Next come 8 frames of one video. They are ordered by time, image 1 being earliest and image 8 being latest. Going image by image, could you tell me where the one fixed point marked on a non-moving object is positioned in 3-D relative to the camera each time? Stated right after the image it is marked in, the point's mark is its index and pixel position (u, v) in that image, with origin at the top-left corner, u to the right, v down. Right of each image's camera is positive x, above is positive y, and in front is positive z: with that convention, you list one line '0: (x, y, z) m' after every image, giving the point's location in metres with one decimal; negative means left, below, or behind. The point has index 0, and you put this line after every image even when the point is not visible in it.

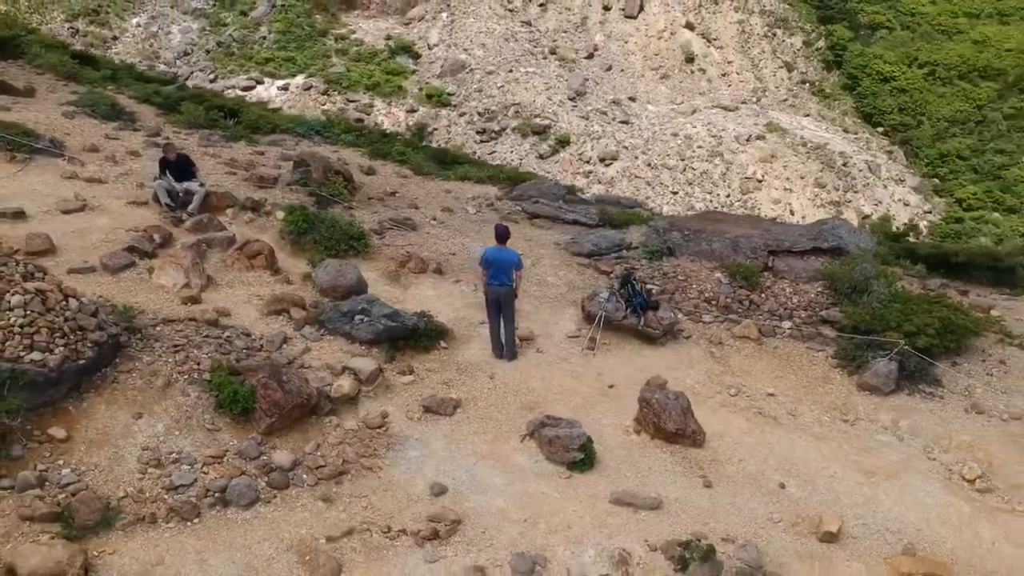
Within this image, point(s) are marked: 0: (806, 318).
0: (+2.9, -0.3, +9.7) m
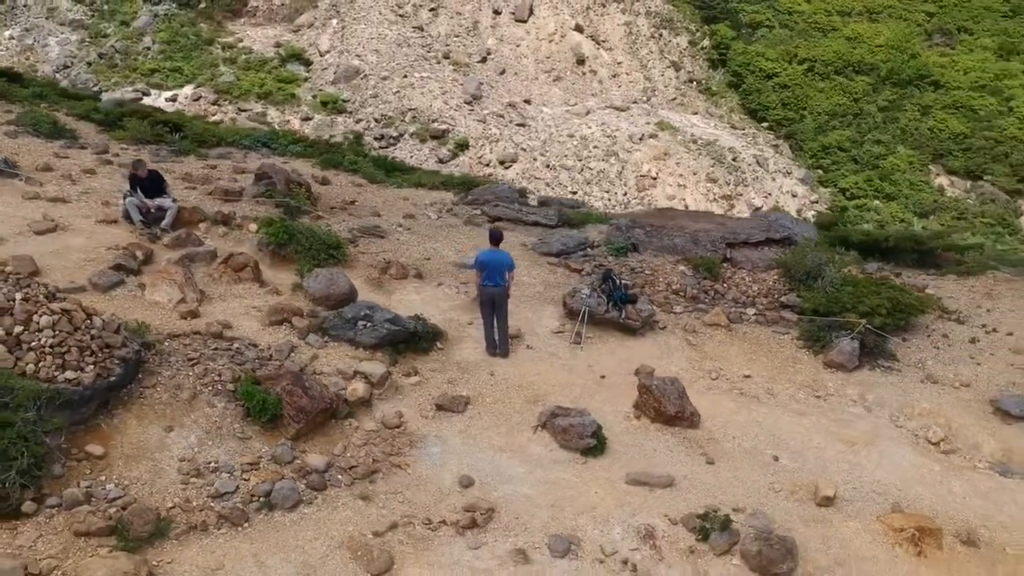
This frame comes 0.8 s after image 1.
0: (+2.7, -0.2, +10.4) m
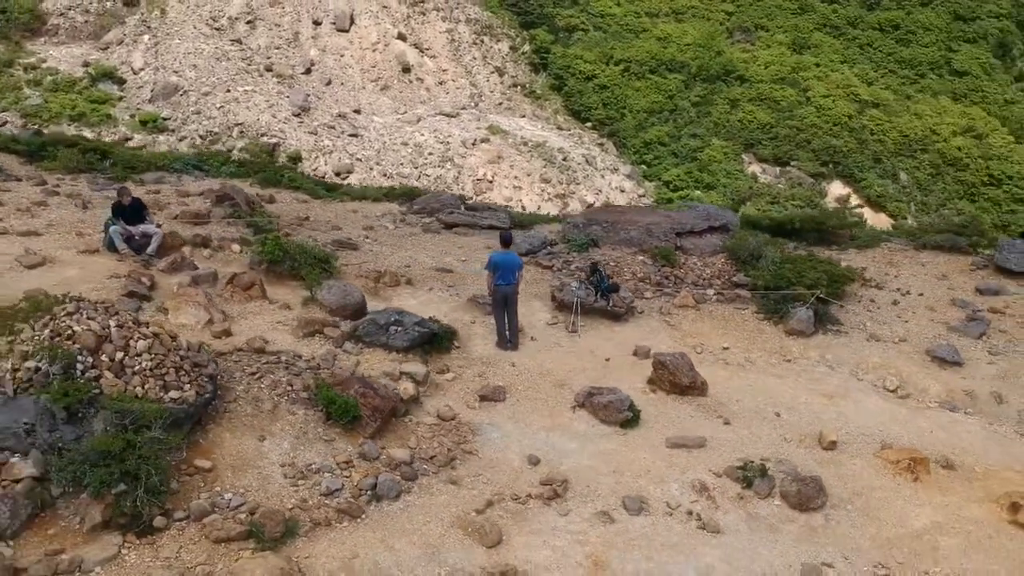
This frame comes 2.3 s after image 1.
0: (+2.5, 0.0, +11.6) m
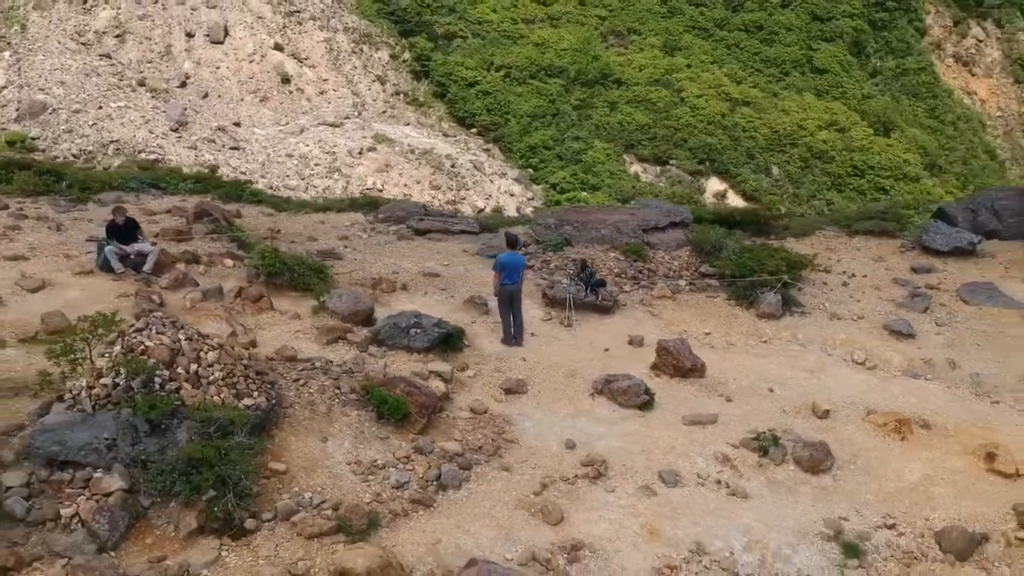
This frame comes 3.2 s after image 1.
0: (+2.3, +0.2, +12.4) m
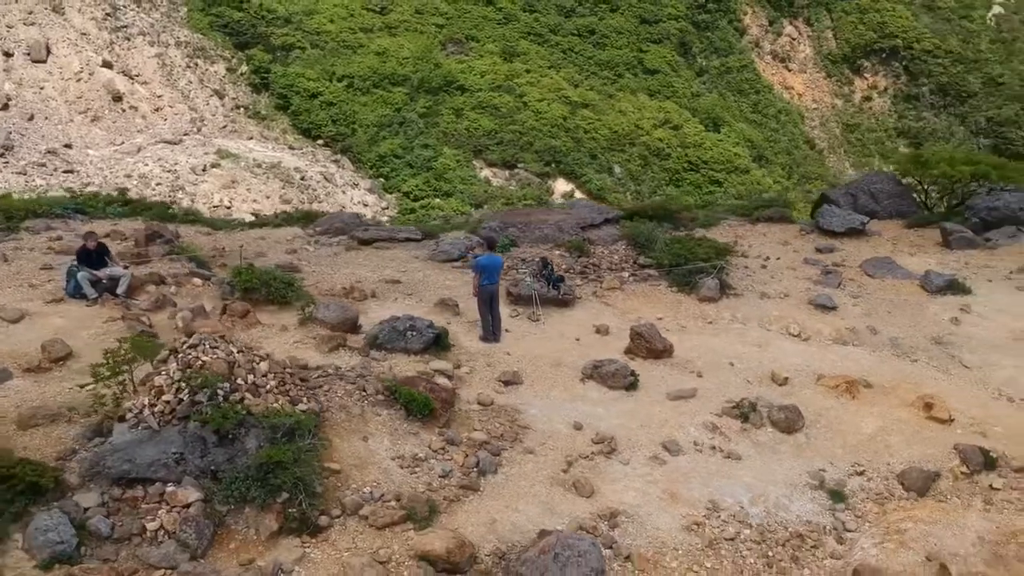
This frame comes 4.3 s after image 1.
0: (+1.6, +0.3, +13.3) m
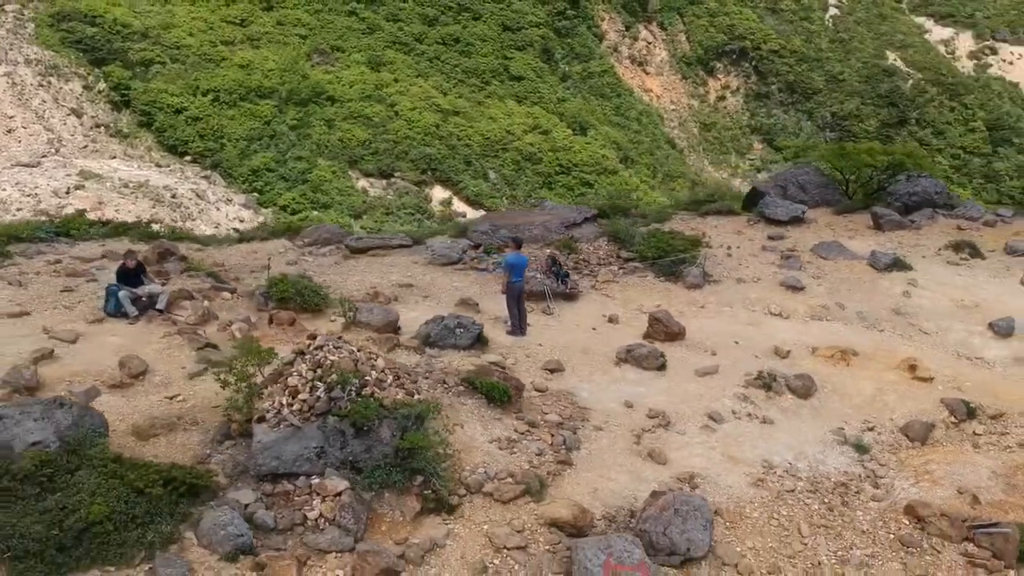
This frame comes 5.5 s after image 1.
0: (+1.6, +0.4, +14.3) m
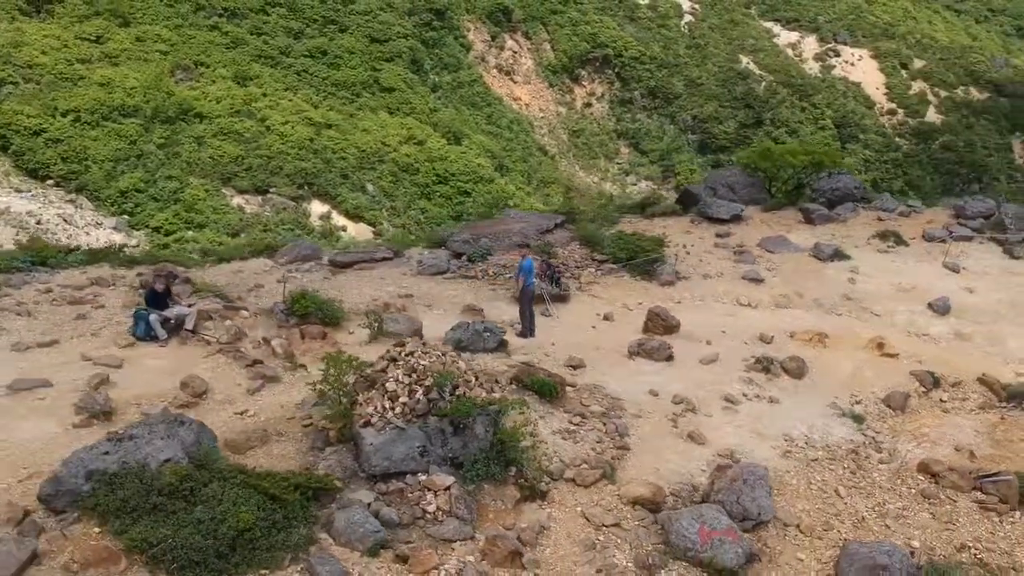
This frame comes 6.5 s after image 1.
0: (+1.3, +0.4, +15.1) m
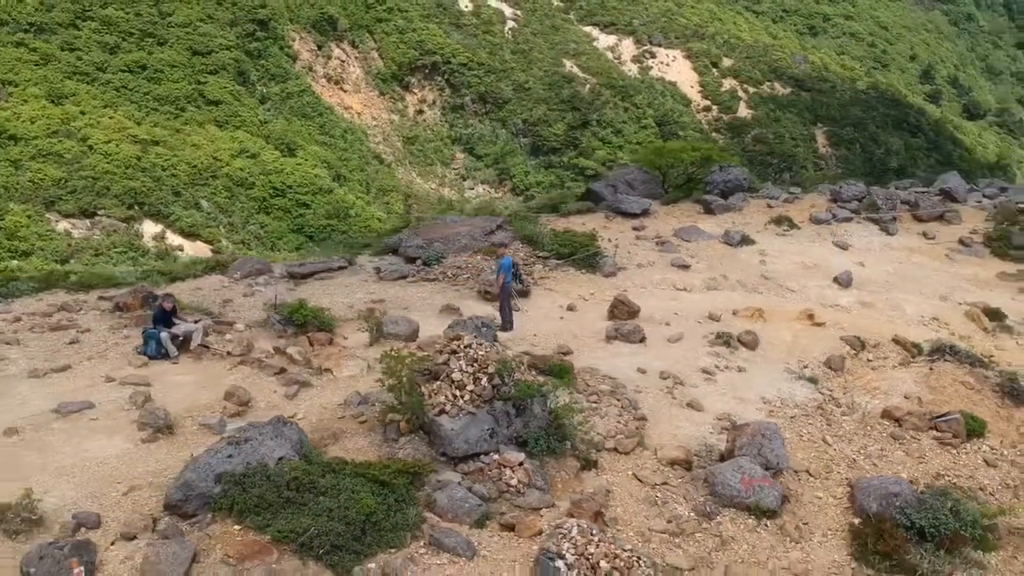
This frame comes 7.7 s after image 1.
0: (+0.5, +0.5, +16.1) m
